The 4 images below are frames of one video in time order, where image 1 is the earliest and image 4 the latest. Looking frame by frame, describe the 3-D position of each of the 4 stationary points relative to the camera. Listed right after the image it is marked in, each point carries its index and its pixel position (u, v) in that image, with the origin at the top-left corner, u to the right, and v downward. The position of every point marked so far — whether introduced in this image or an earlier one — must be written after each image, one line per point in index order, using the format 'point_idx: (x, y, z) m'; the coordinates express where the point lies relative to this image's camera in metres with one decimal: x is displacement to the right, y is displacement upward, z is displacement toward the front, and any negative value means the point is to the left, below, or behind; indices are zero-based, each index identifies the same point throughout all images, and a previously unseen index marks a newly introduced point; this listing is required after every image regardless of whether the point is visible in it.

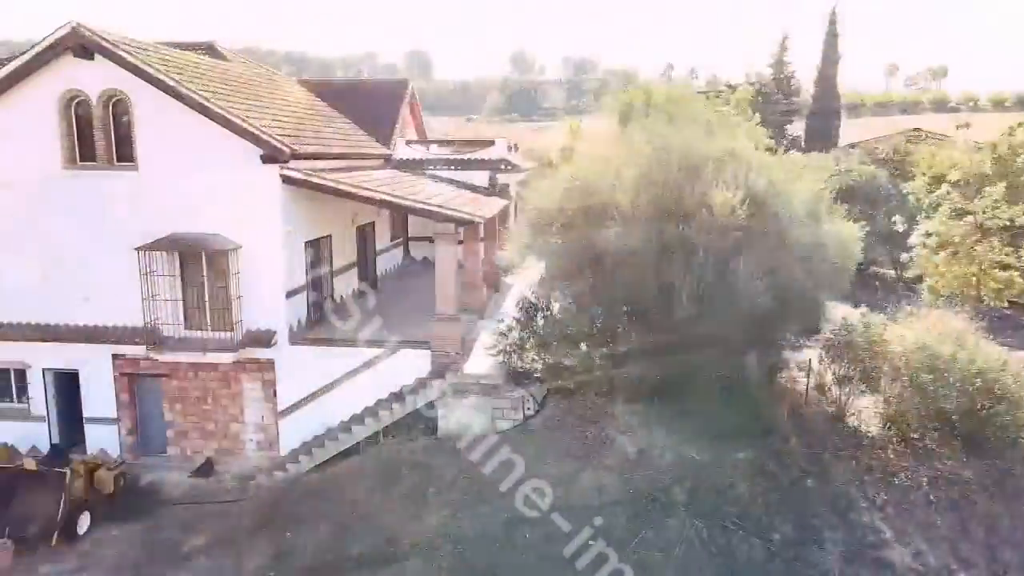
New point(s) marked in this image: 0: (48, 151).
0: (-11.9, +3.6, +14.4) m
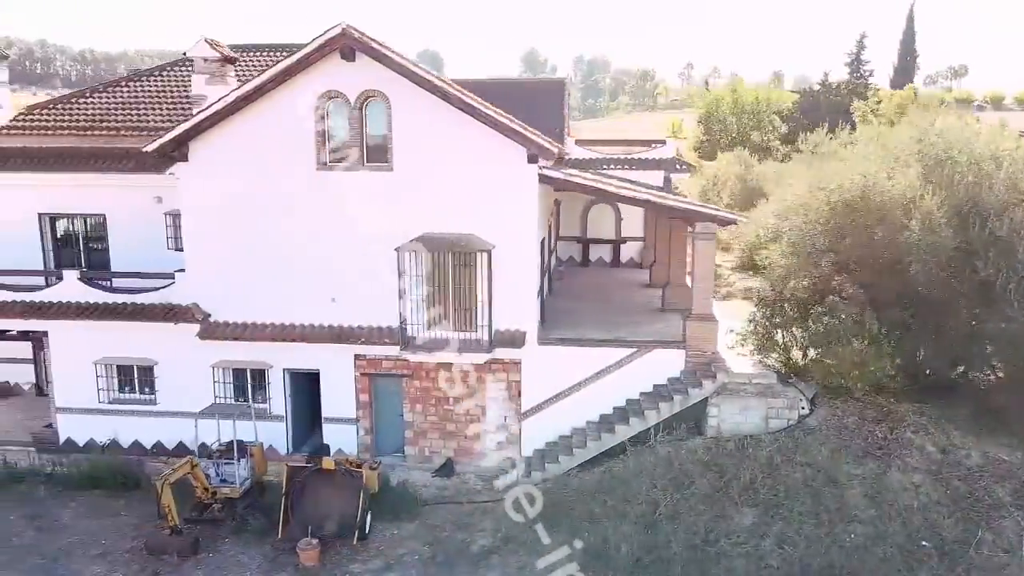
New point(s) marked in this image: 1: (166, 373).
0: (-5.6, +3.6, +14.5) m
1: (-9.4, -2.3, +15.6) m
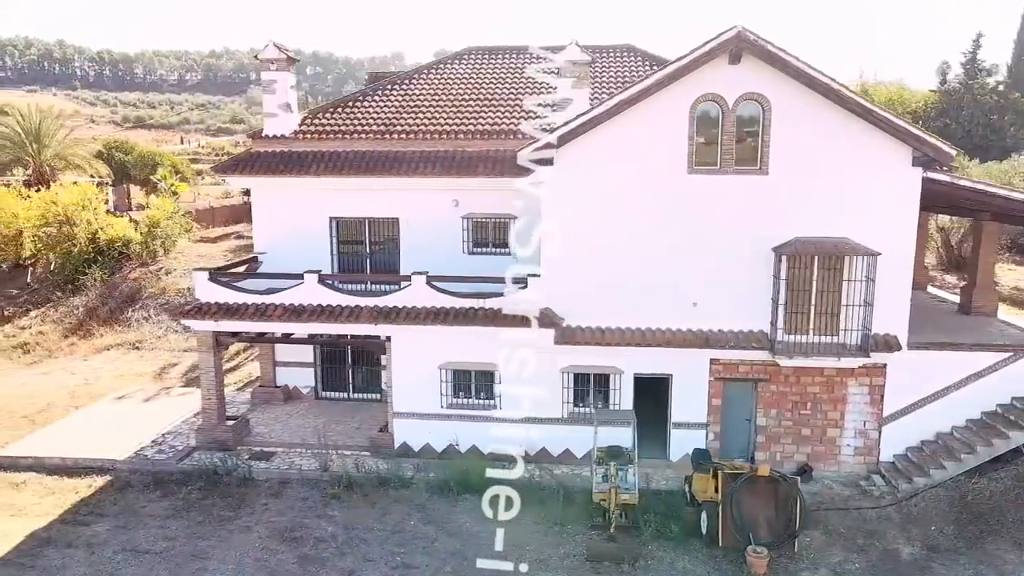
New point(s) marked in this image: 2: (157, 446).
0: (+3.8, +3.4, +14.4) m
1: (0.0, -2.4, +15.5) m
2: (-10.1, -4.5, +16.4) m
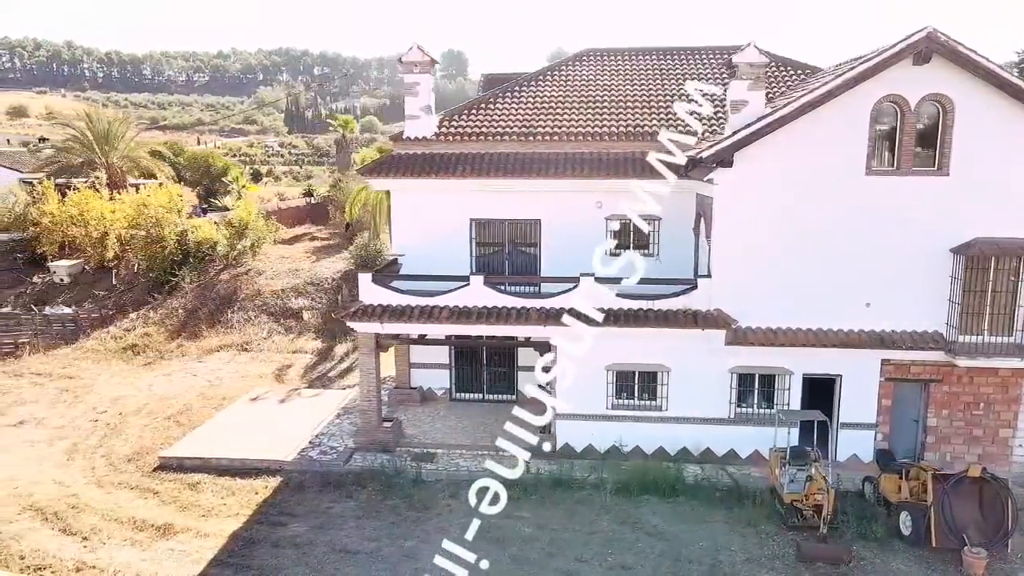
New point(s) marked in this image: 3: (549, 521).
0: (+8.3, +3.4, +14.4) m
1: (+4.5, -2.5, +15.6) m
2: (-5.6, -4.6, +16.5) m
3: (+0.9, -5.5, +13.6) m
